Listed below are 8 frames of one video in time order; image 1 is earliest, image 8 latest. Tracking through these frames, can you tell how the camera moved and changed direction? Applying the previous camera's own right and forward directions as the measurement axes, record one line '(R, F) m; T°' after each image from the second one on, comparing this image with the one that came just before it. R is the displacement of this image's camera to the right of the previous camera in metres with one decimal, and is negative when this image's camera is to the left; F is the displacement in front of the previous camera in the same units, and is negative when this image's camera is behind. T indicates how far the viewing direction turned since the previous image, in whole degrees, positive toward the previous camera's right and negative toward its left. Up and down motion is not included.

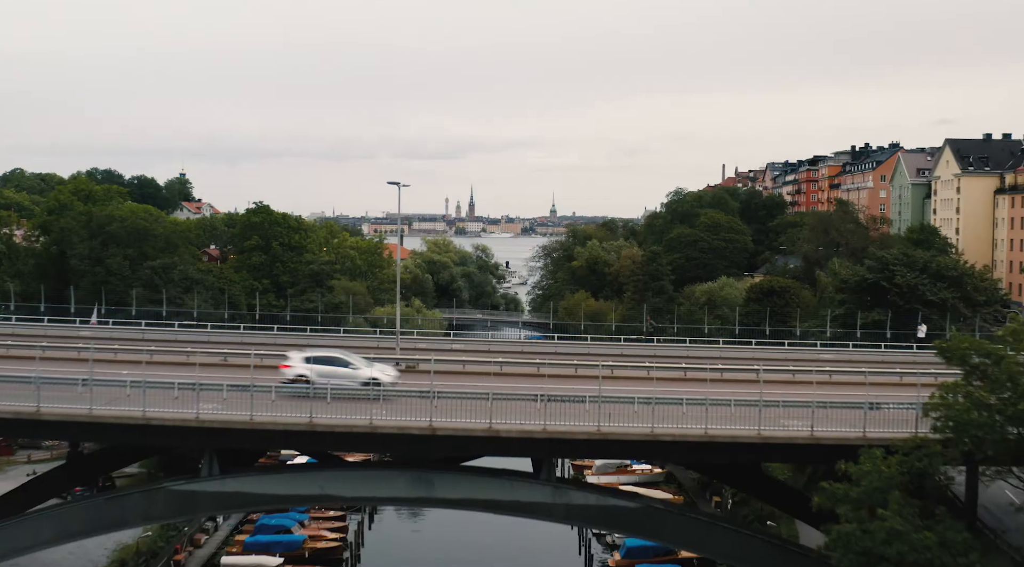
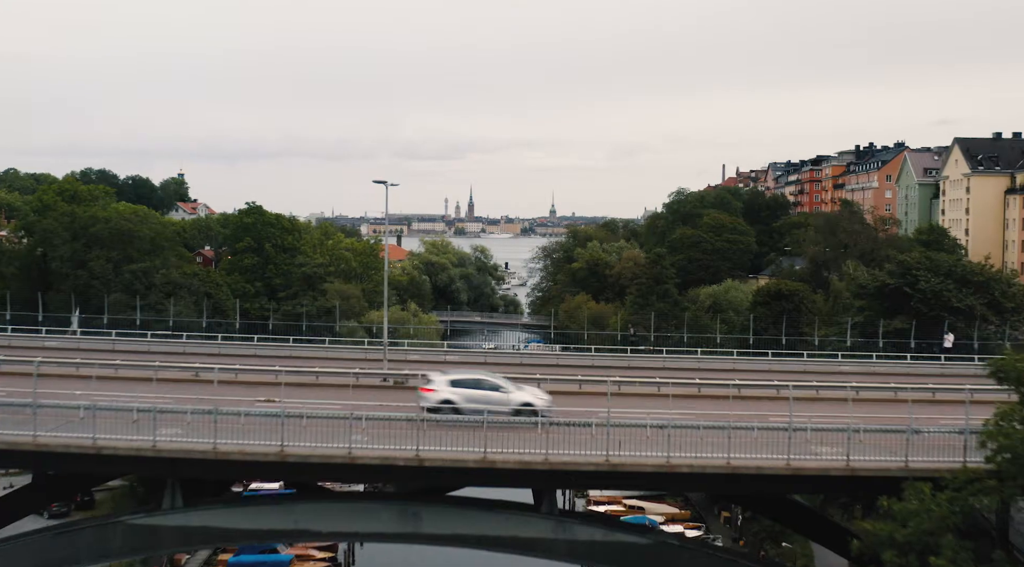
(0.0, +1.7) m; 0°
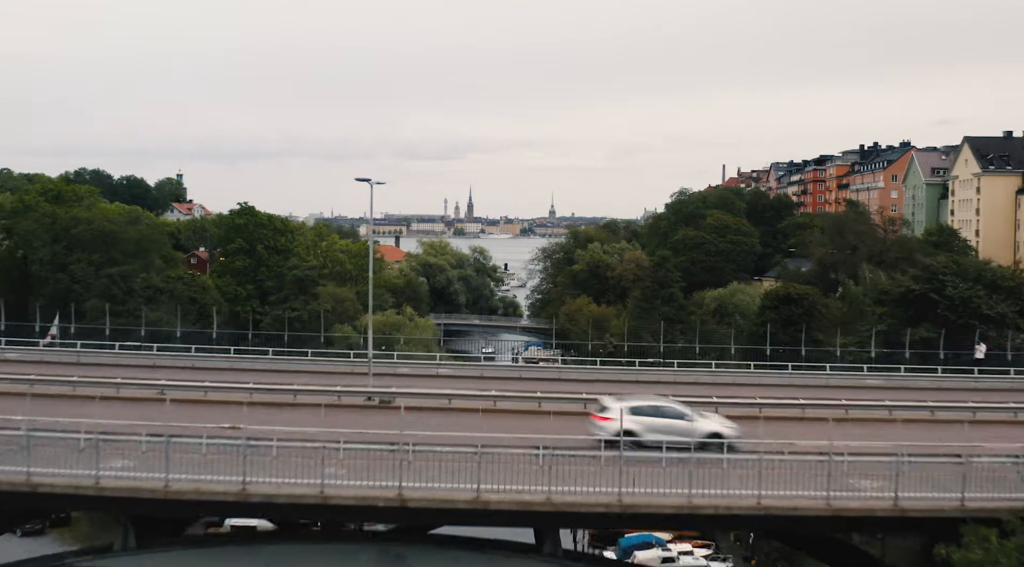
(0.0, +1.7) m; 0°
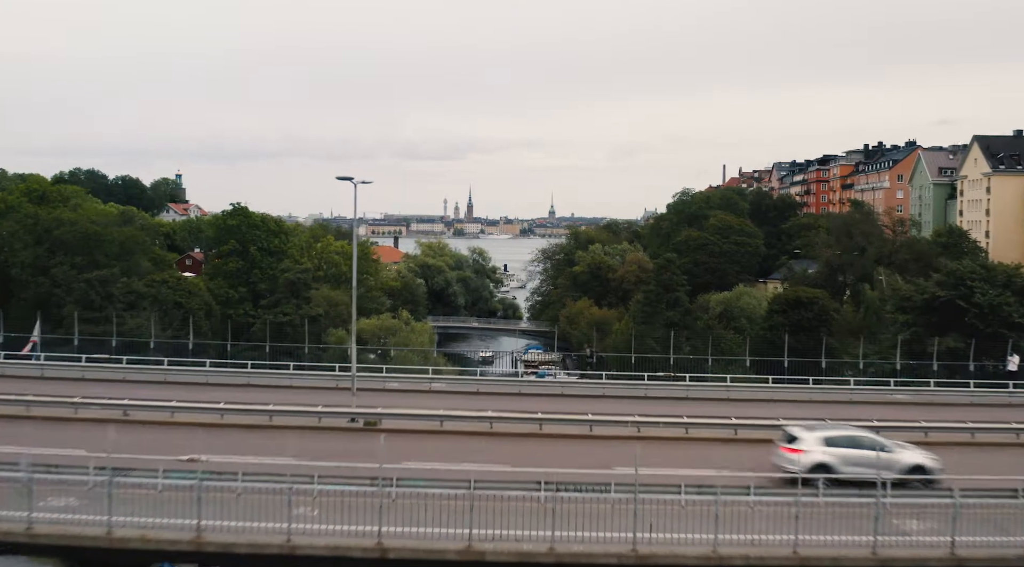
(0.0, +1.6) m; 0°
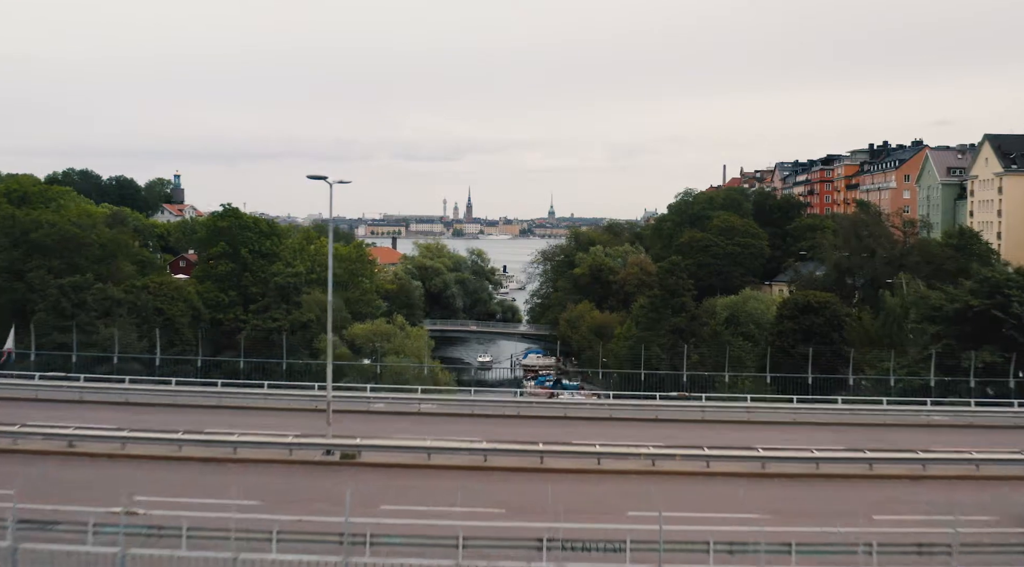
(0.0, +1.8) m; 0°
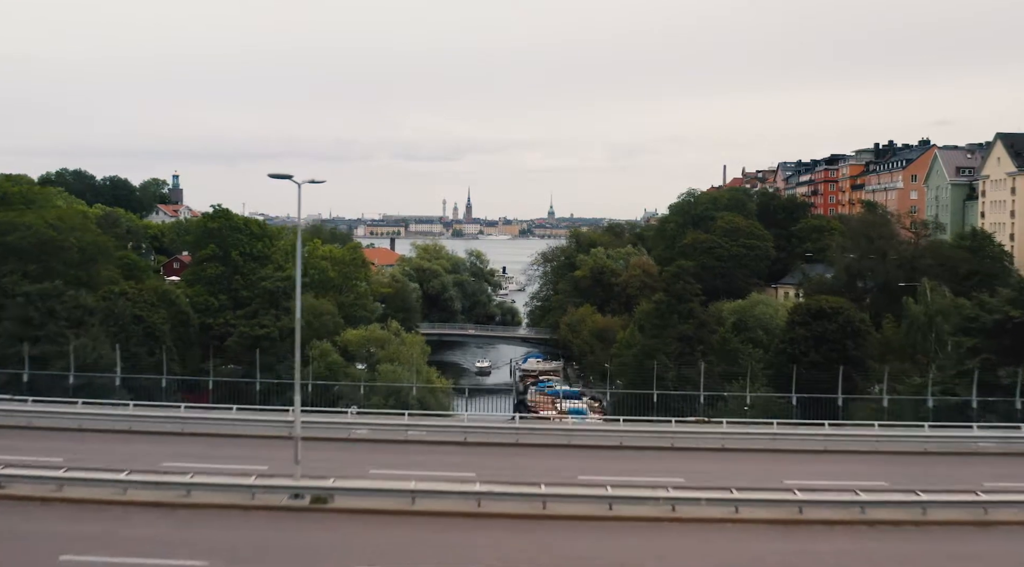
(0.0, +1.8) m; 0°
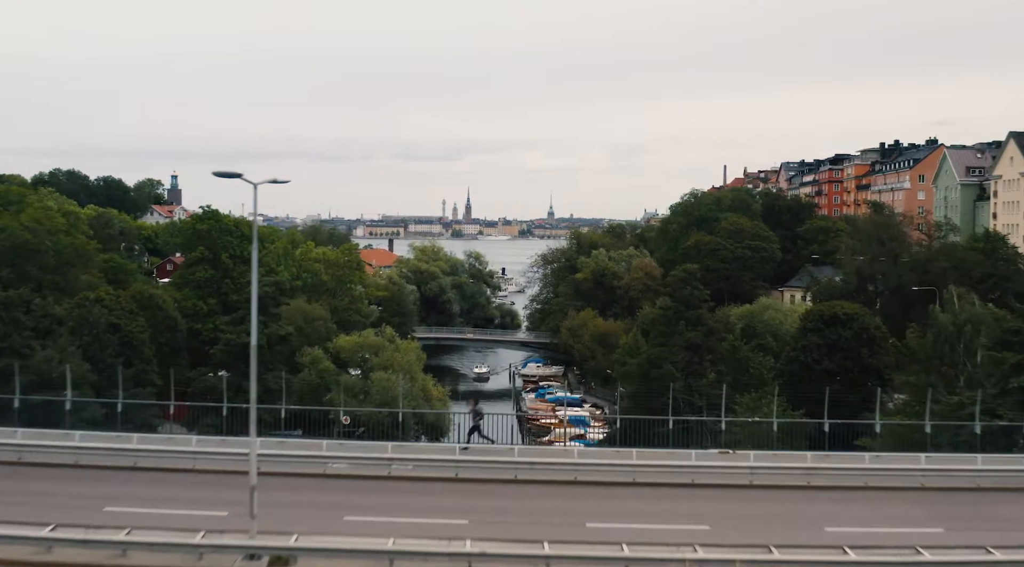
(0.0, +1.9) m; 0°
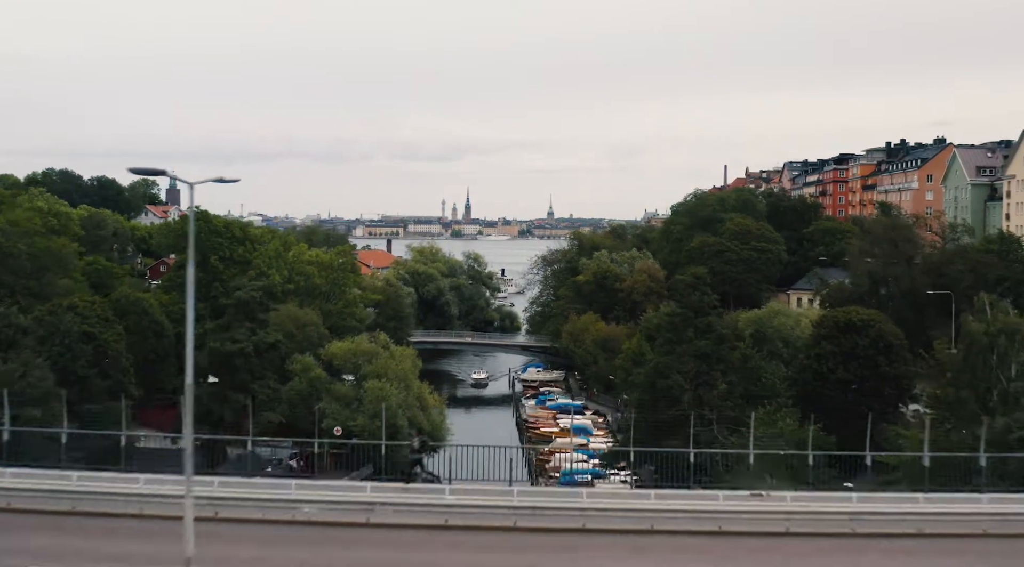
(0.0, +1.9) m; 0°
